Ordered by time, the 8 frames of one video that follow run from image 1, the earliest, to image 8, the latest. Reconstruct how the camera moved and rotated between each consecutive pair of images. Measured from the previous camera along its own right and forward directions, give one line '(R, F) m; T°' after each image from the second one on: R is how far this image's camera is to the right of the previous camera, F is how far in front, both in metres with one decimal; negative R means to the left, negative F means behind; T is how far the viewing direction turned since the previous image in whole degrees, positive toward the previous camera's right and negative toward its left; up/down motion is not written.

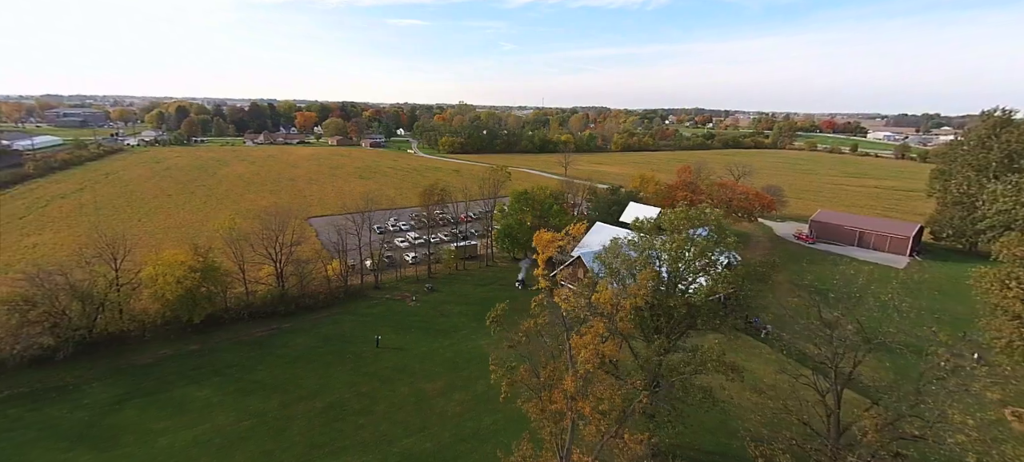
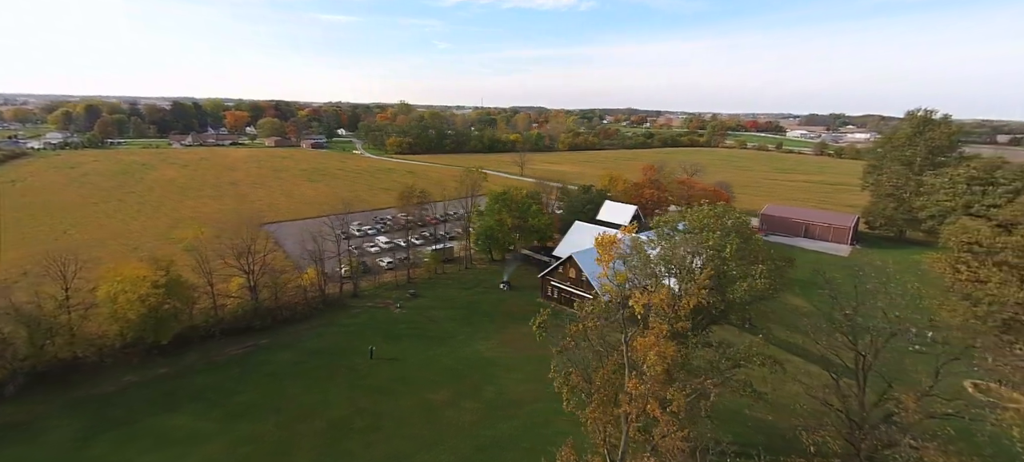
(-3.1, +0.7) m; +7°
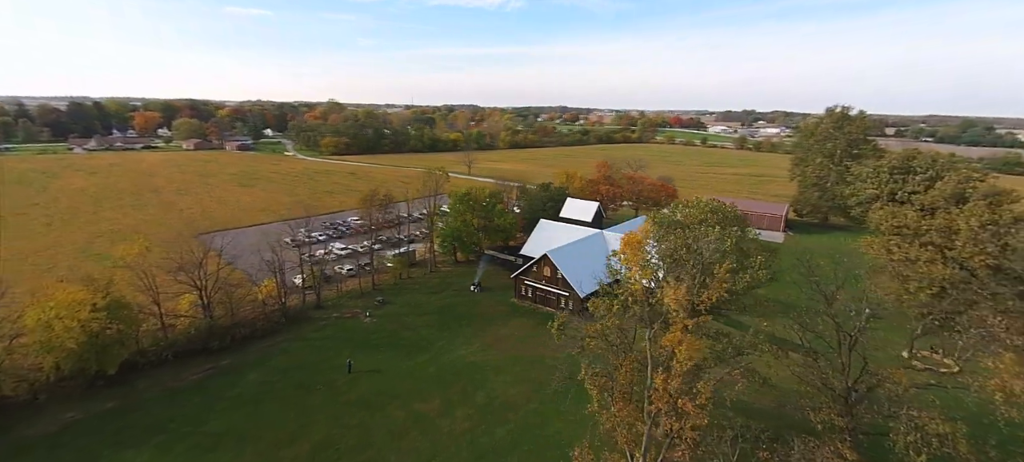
(-2.3, +0.5) m; +7°
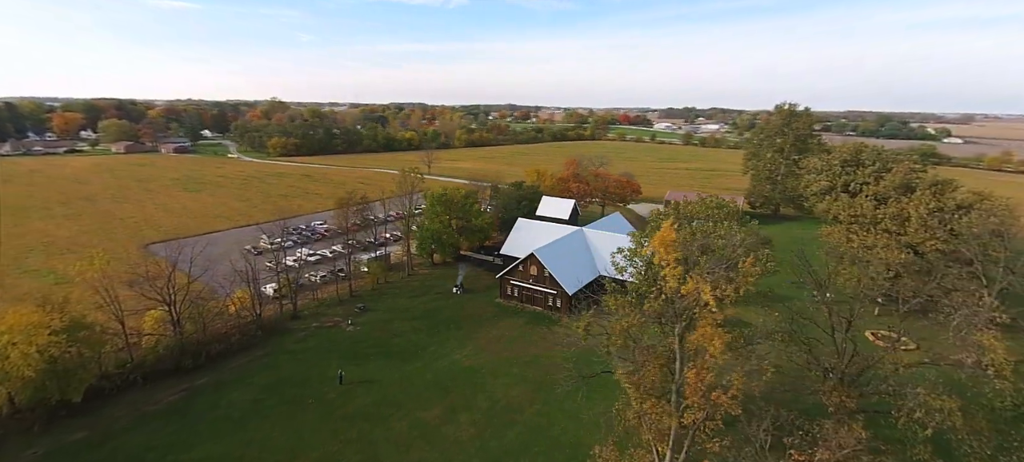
(-2.1, +0.3) m; +5°
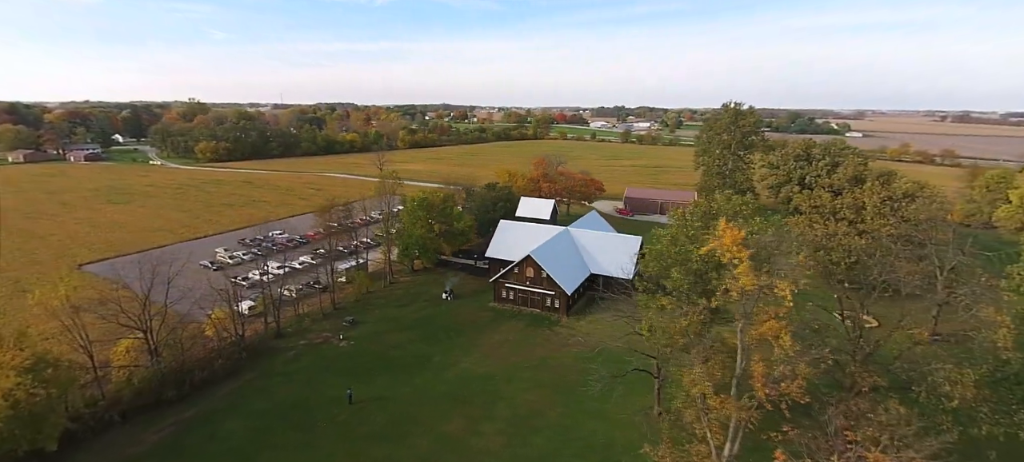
(-3.5, +0.6) m; +7°
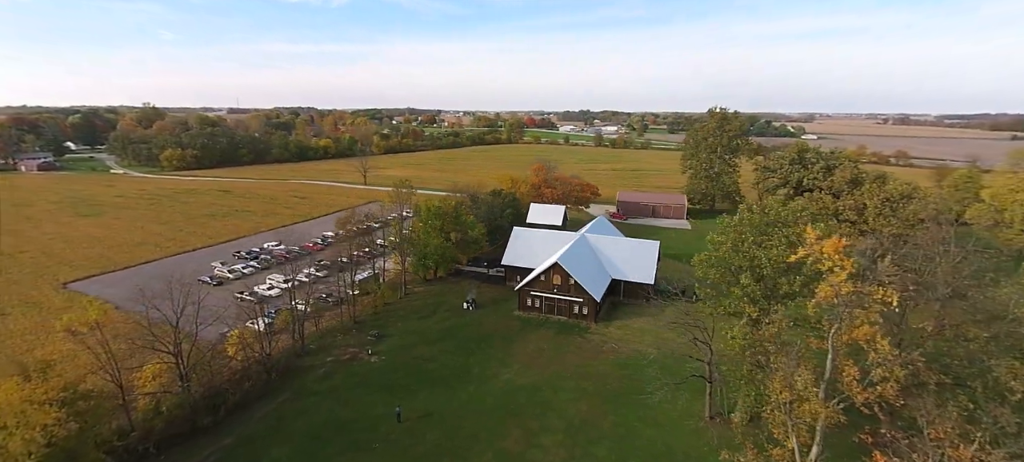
(-3.8, +0.3) m; +3°
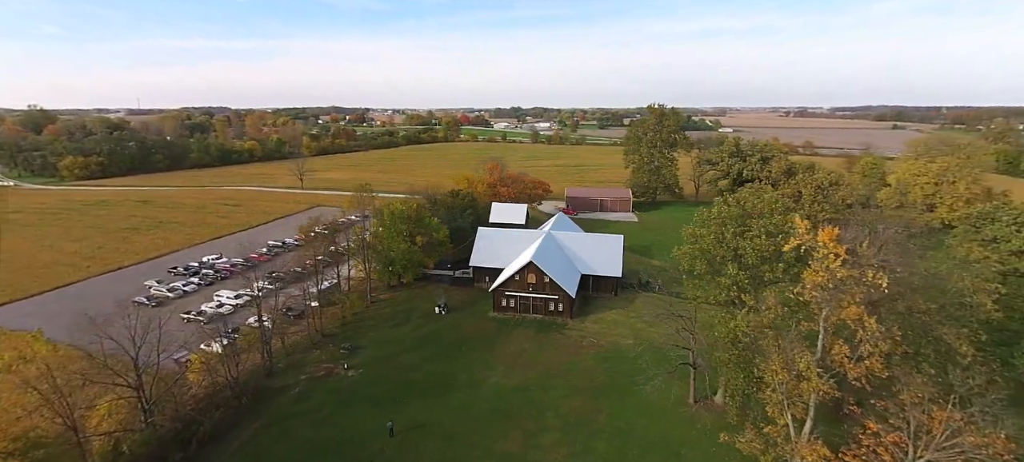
(-2.3, +0.3) m; +7°
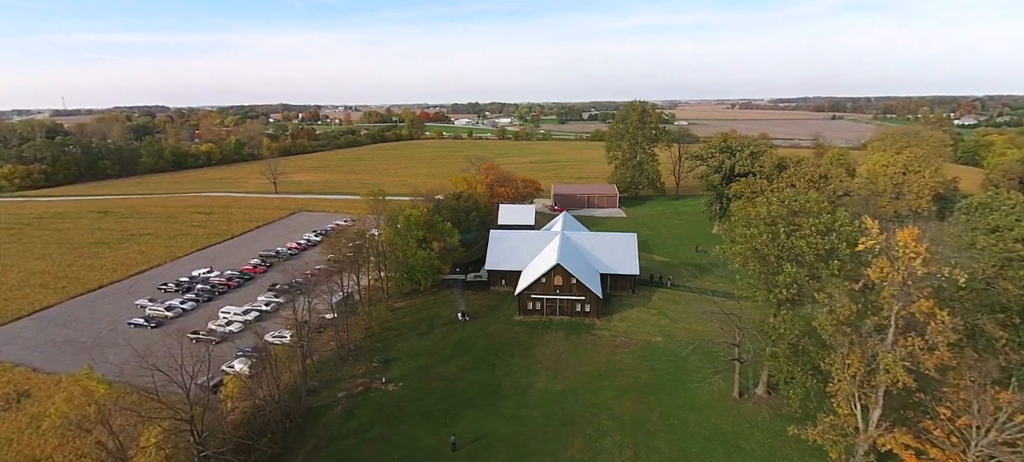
(-4.3, +0.1) m; +4°
